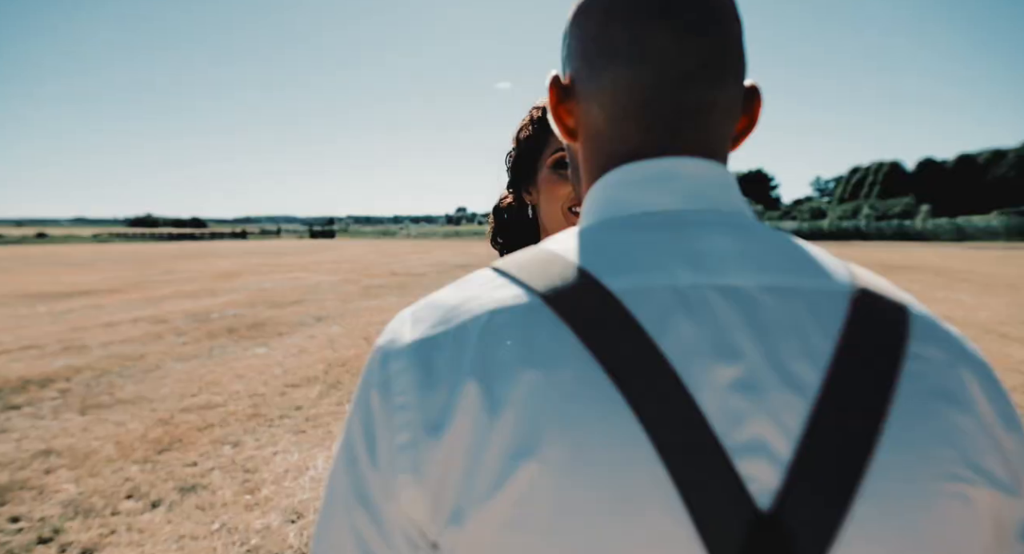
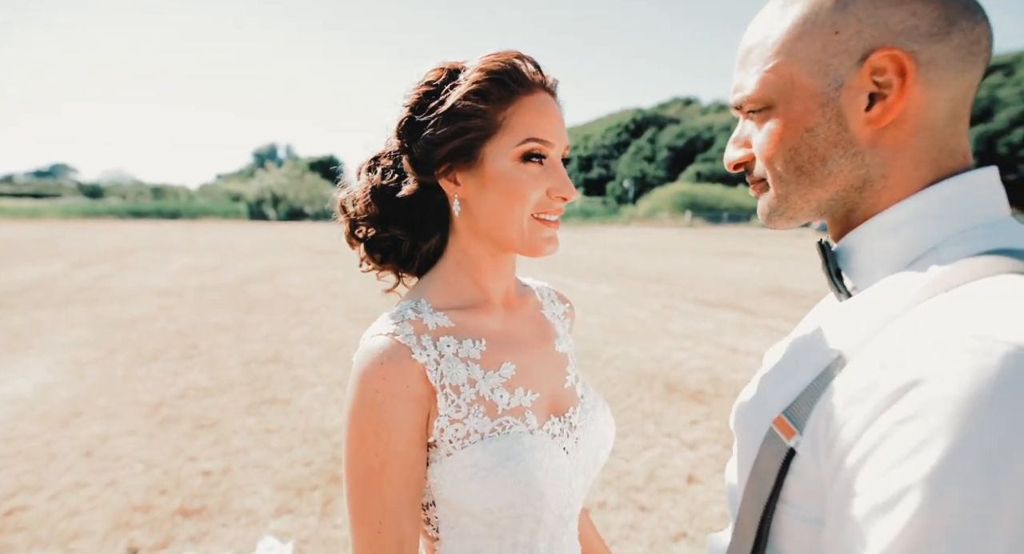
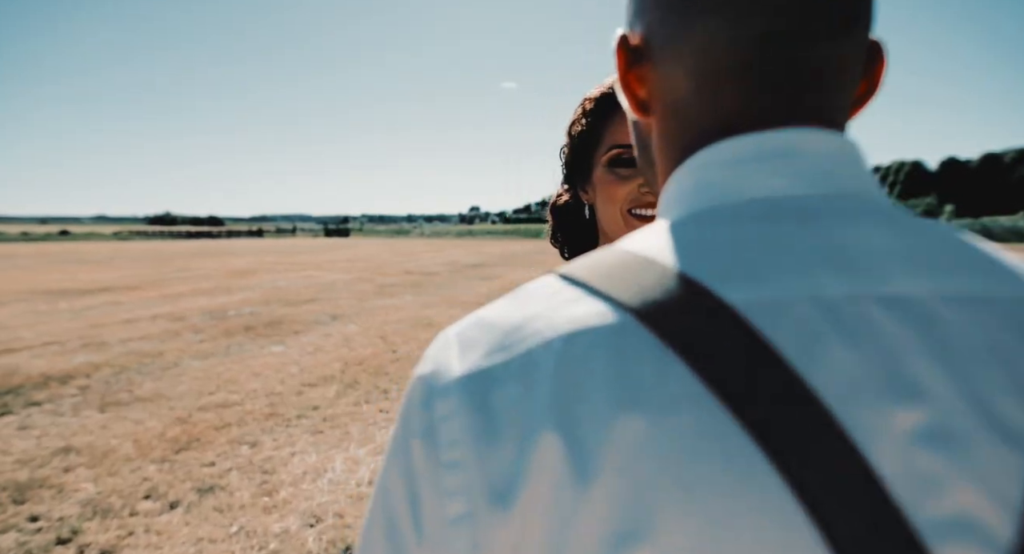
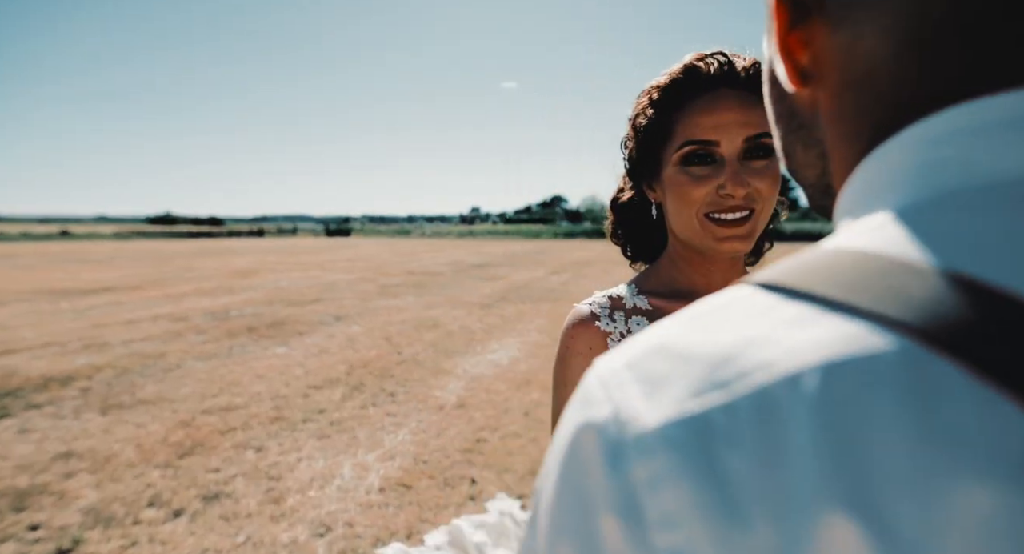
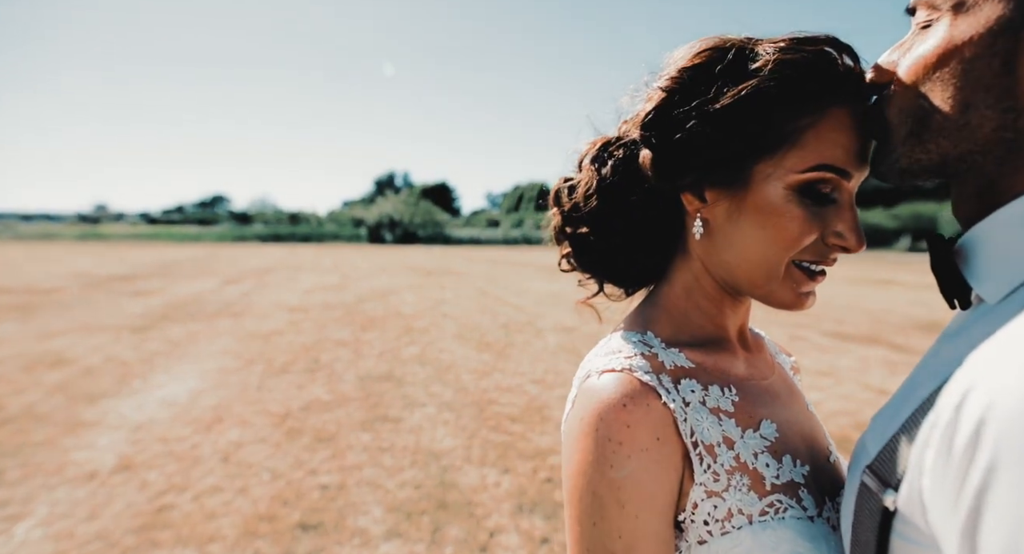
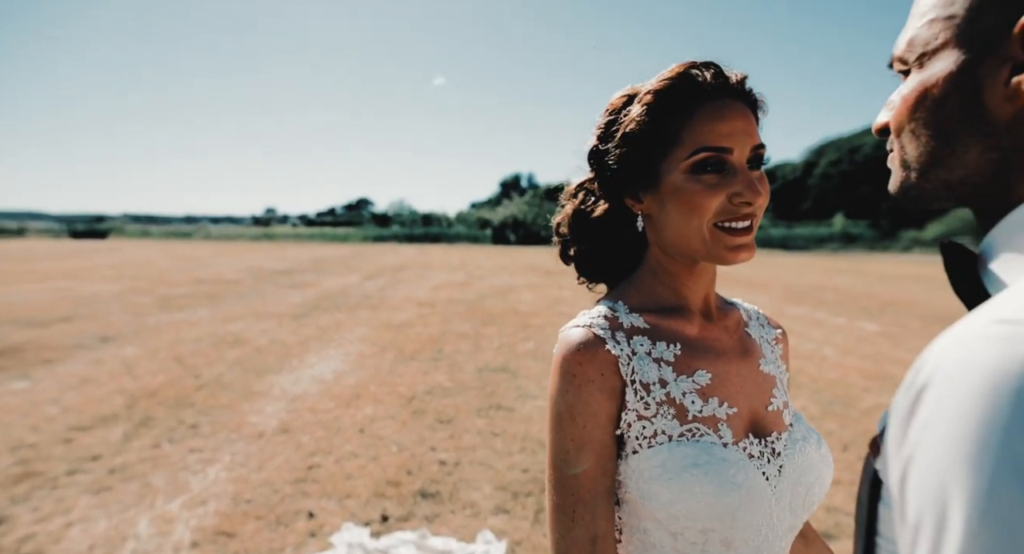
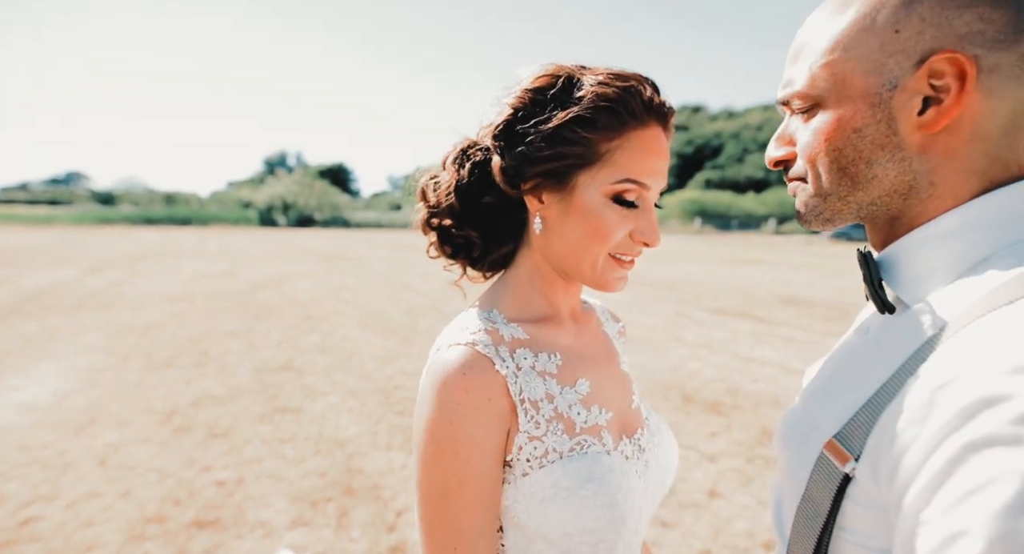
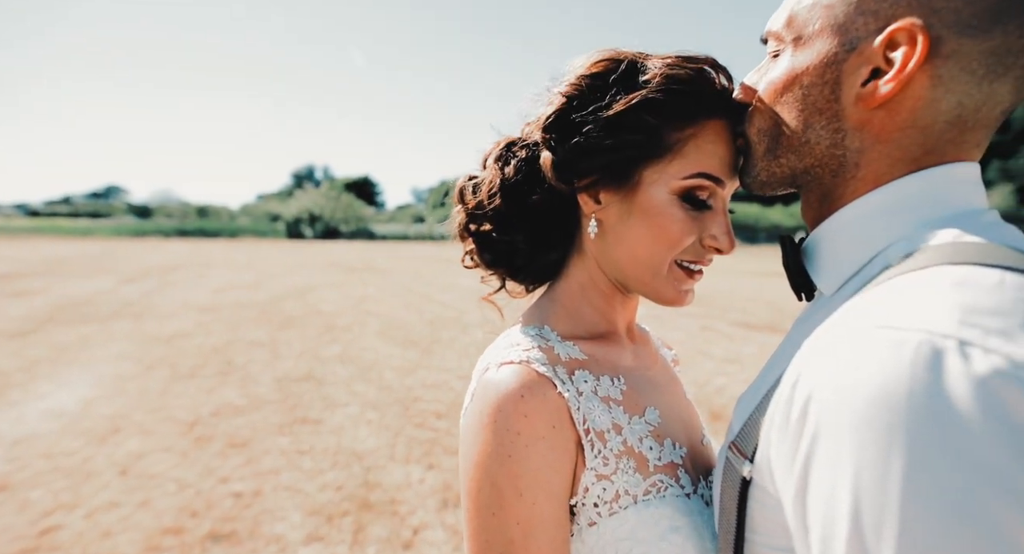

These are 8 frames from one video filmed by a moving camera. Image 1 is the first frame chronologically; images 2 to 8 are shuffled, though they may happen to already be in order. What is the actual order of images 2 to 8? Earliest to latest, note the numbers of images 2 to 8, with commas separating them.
3, 4, 6, 5, 8, 7, 2
